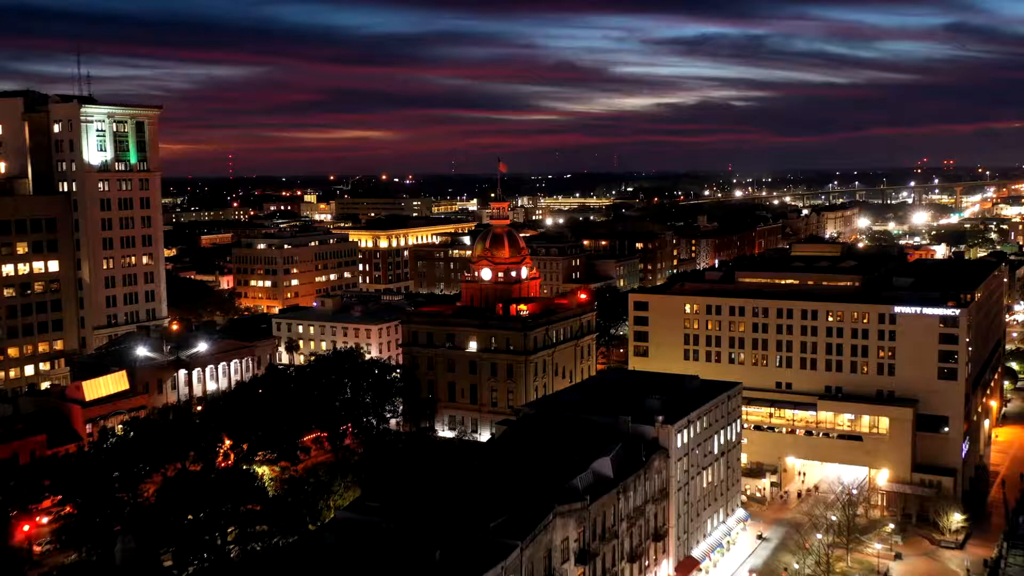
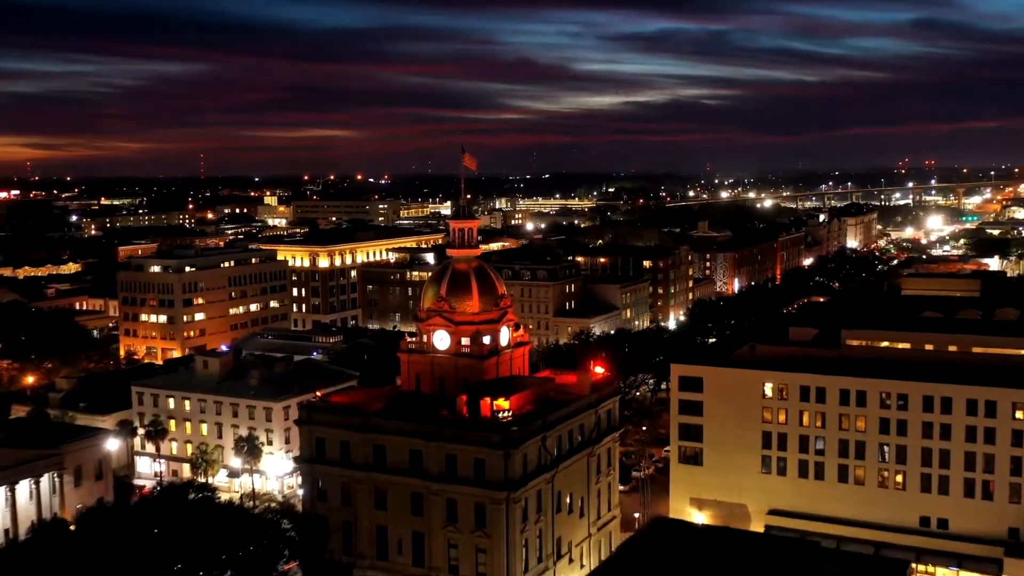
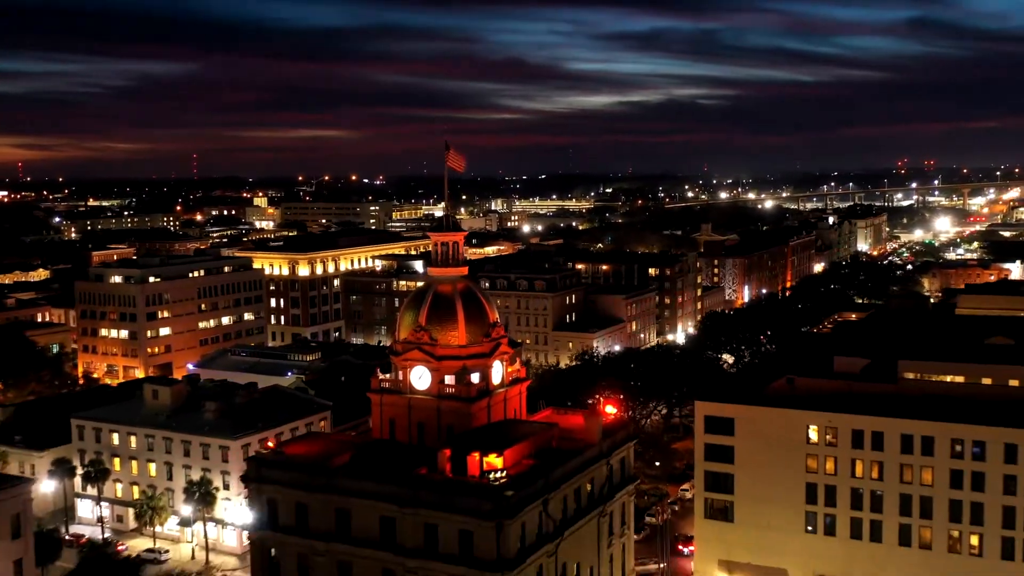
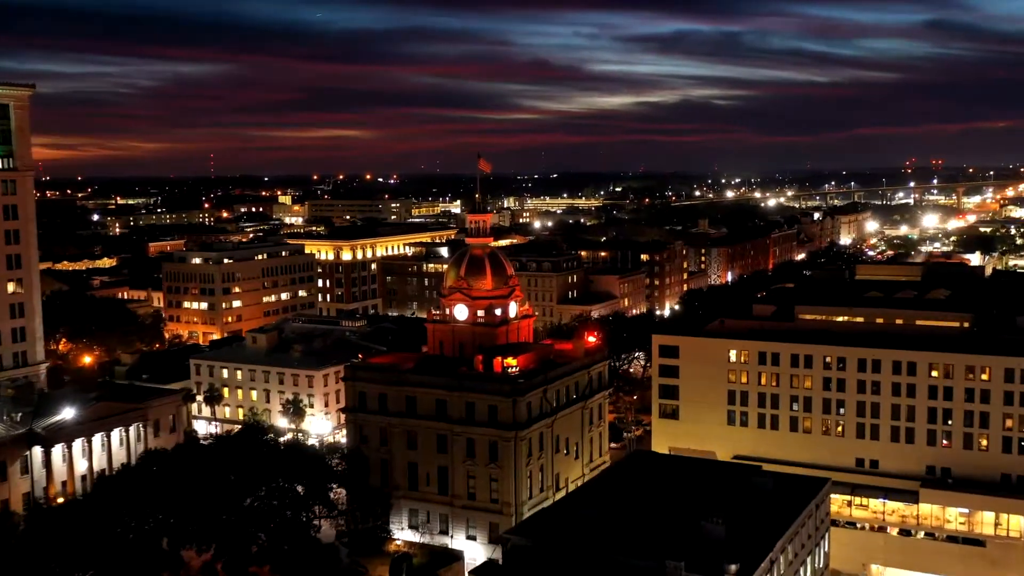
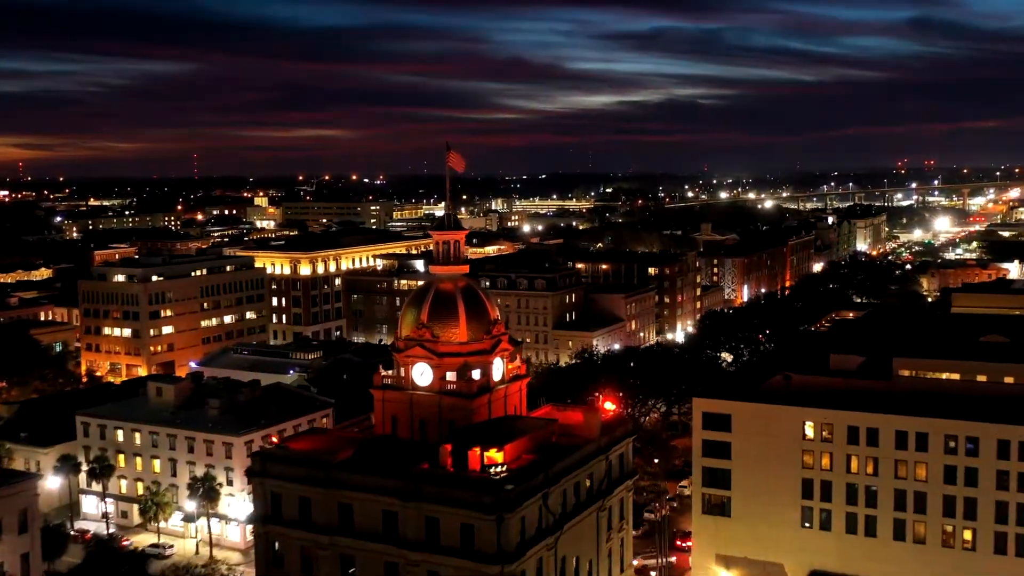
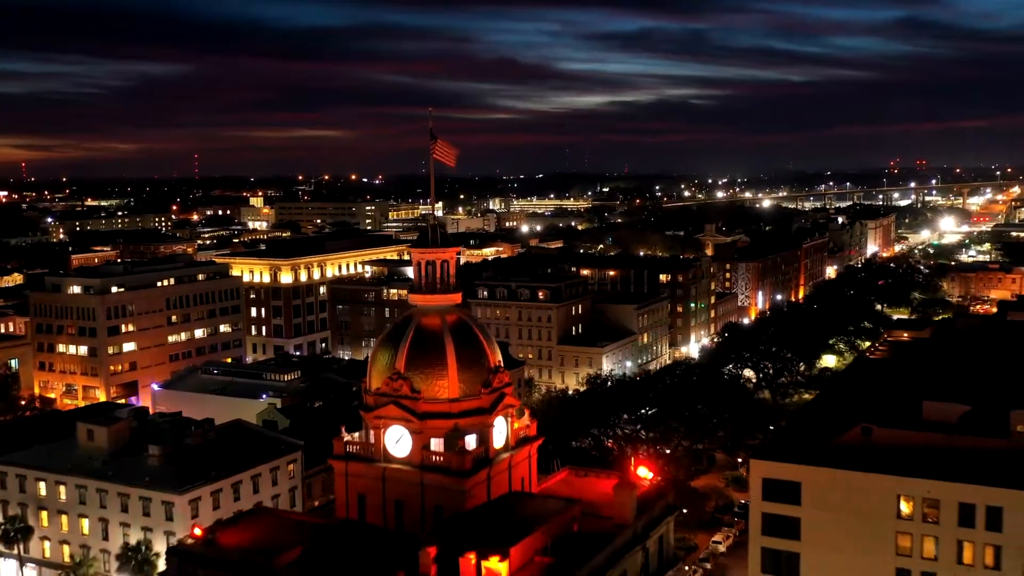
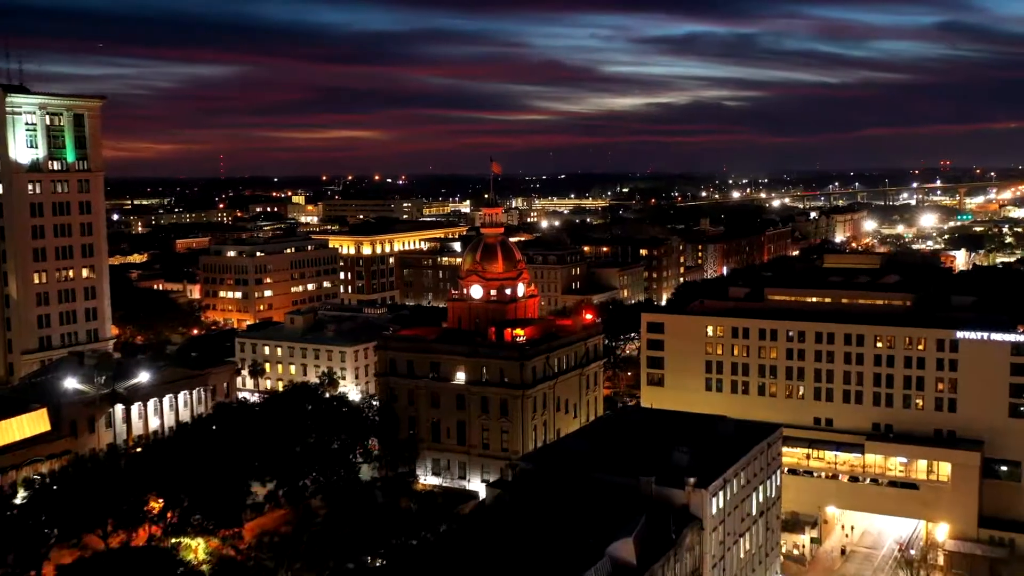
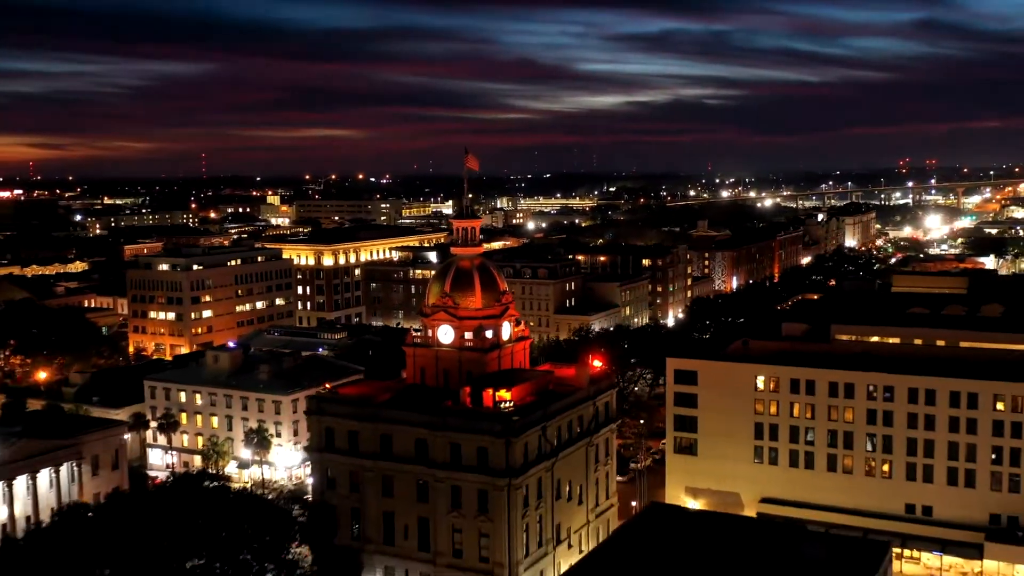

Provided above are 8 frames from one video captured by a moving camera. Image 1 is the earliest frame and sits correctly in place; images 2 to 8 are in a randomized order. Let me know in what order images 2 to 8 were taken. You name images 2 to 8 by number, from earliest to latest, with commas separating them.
7, 4, 2, 5, 6, 3, 8
